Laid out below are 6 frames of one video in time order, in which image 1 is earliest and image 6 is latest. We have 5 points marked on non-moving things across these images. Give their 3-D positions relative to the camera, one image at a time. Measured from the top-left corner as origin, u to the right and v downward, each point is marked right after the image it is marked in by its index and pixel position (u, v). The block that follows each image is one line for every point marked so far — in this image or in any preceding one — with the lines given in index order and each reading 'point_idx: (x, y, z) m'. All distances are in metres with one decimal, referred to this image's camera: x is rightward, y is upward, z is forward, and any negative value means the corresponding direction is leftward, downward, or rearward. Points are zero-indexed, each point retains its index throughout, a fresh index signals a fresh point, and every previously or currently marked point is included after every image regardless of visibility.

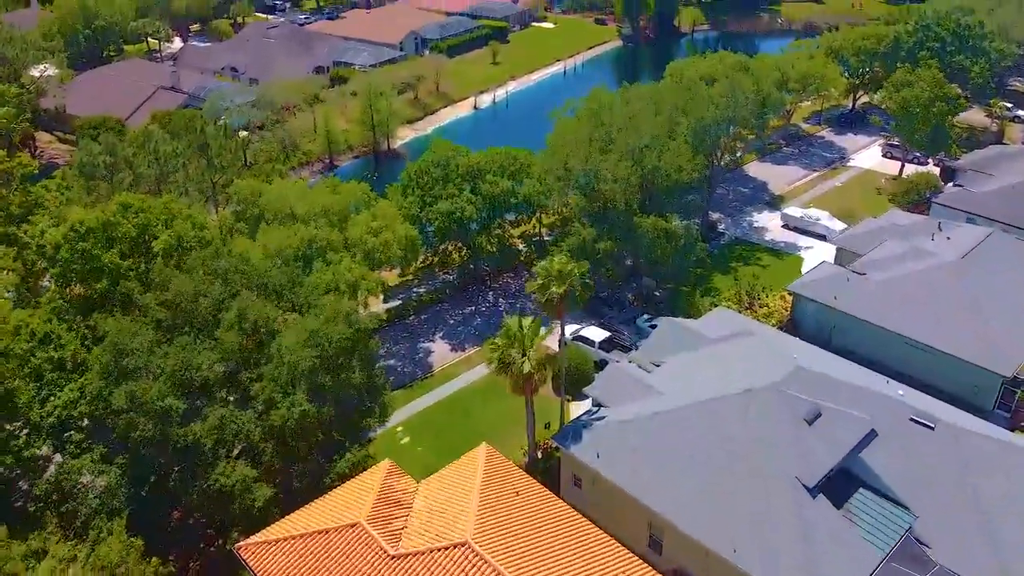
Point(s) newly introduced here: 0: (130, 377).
0: (-8.9, -2.1, +19.0) m
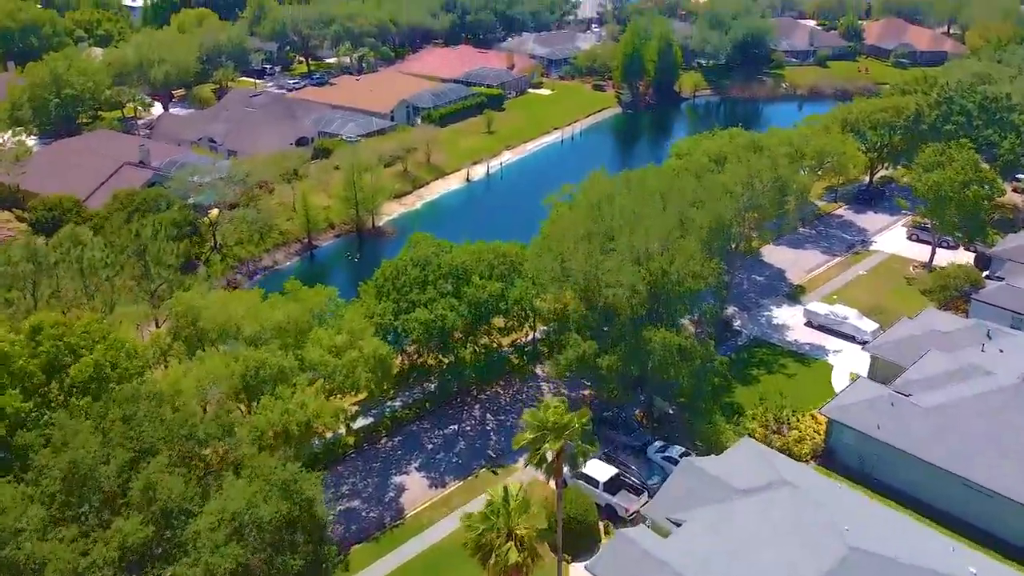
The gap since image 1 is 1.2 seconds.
0: (-9.3, -5.3, +14.8) m
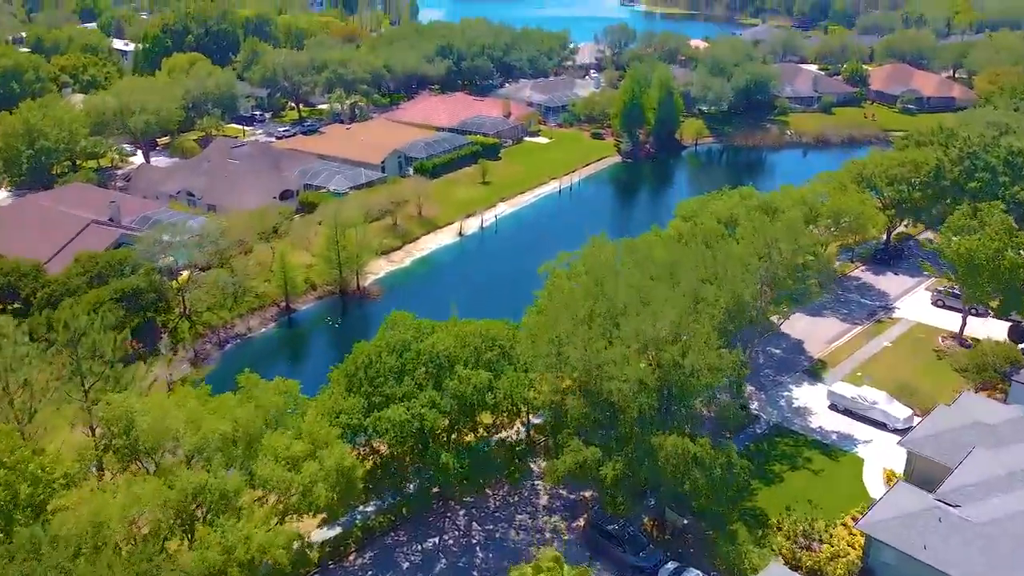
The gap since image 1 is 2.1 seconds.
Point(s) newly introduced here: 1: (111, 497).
0: (-9.6, -7.3, +11.3) m
1: (-8.8, -4.5, +17.8) m
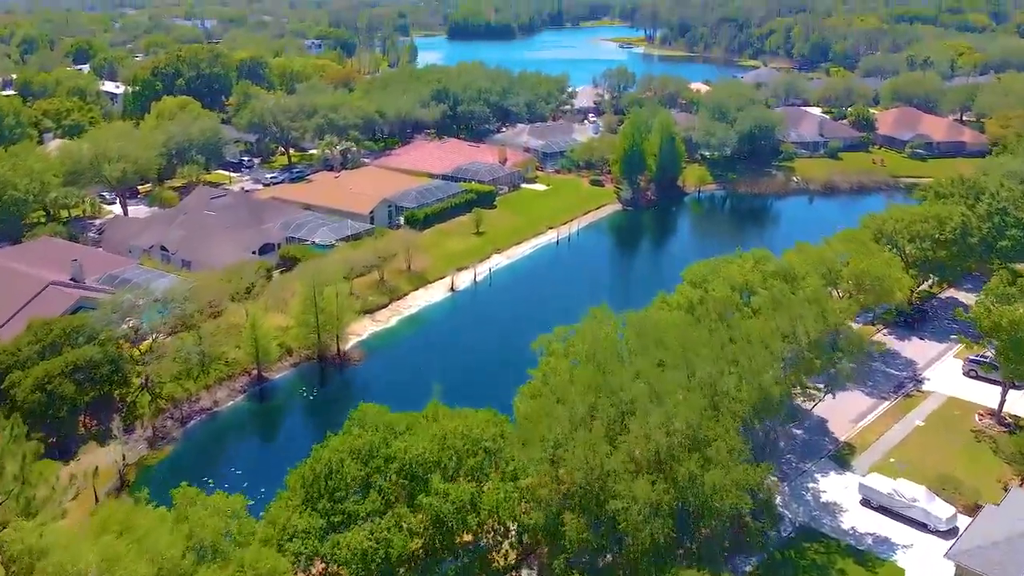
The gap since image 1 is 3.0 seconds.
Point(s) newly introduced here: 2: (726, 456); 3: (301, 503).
0: (-9.9, -9.1, +7.7) m
1: (-9.1, -6.6, +14.3) m
2: (+4.9, -3.9, +19.2) m
3: (-5.0, -5.2, +19.6) m
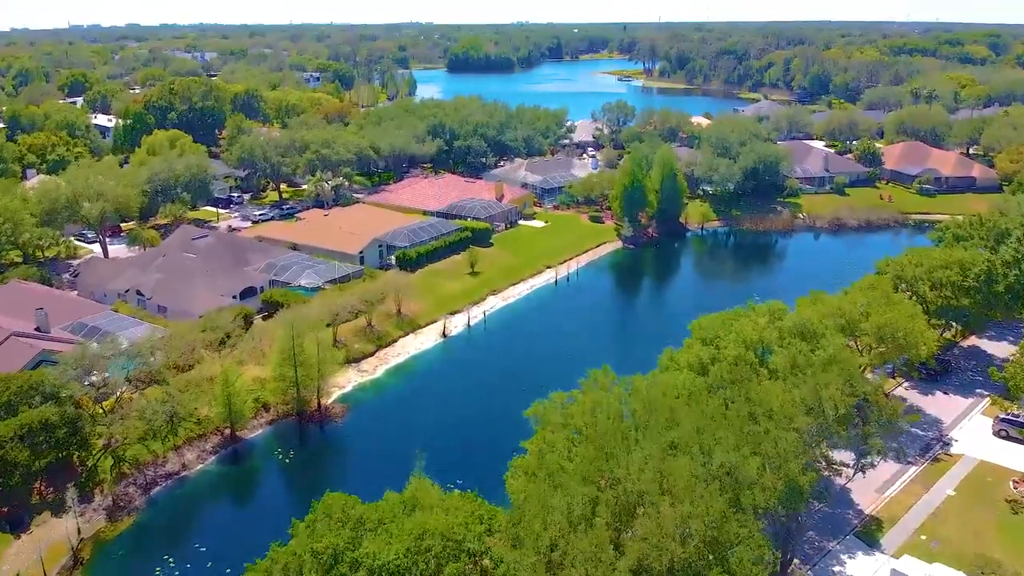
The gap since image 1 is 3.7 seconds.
0: (-10.2, -10.3, +4.8) m
1: (-9.4, -8.0, +11.5) m
2: (+4.6, -5.4, +16.5) m
3: (-5.3, -6.8, +16.9) m
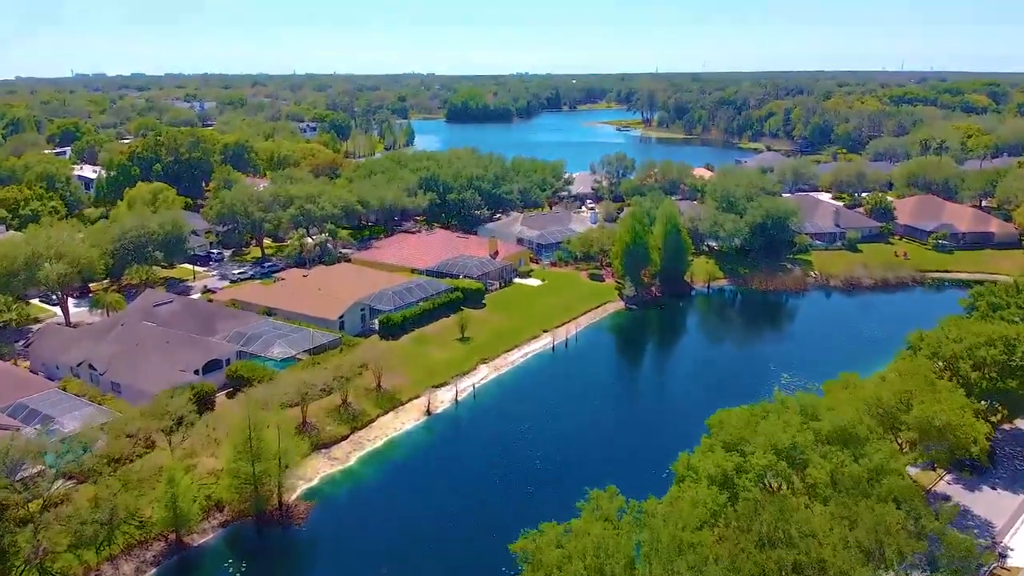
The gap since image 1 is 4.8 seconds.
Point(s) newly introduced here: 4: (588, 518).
0: (-10.6, -11.7, +0.2) m
1: (-9.8, -9.8, +6.9) m
2: (+4.2, -7.5, +12.1) m
3: (-5.7, -8.9, +12.4) m
4: (+1.7, -5.5, +20.1) m
